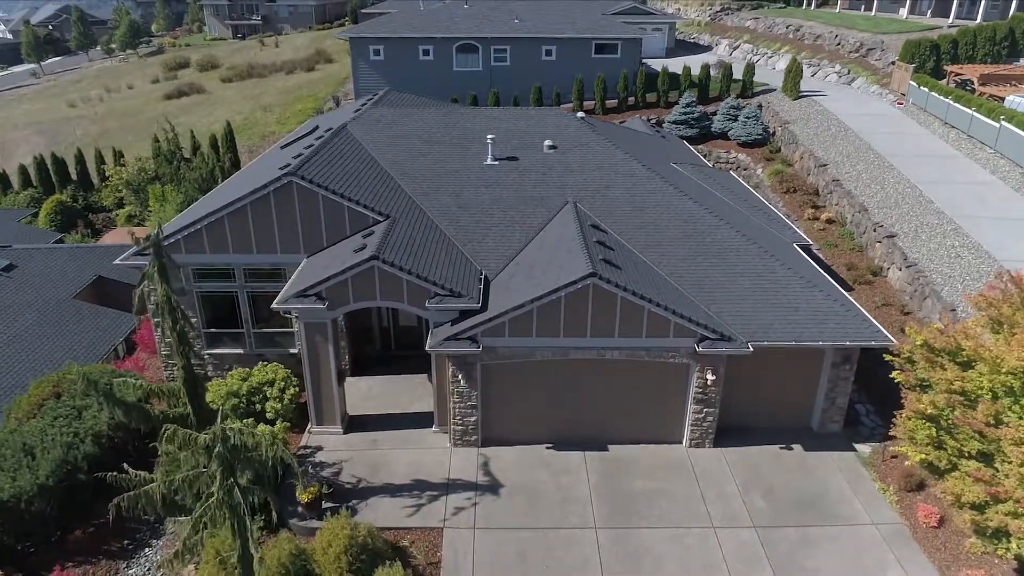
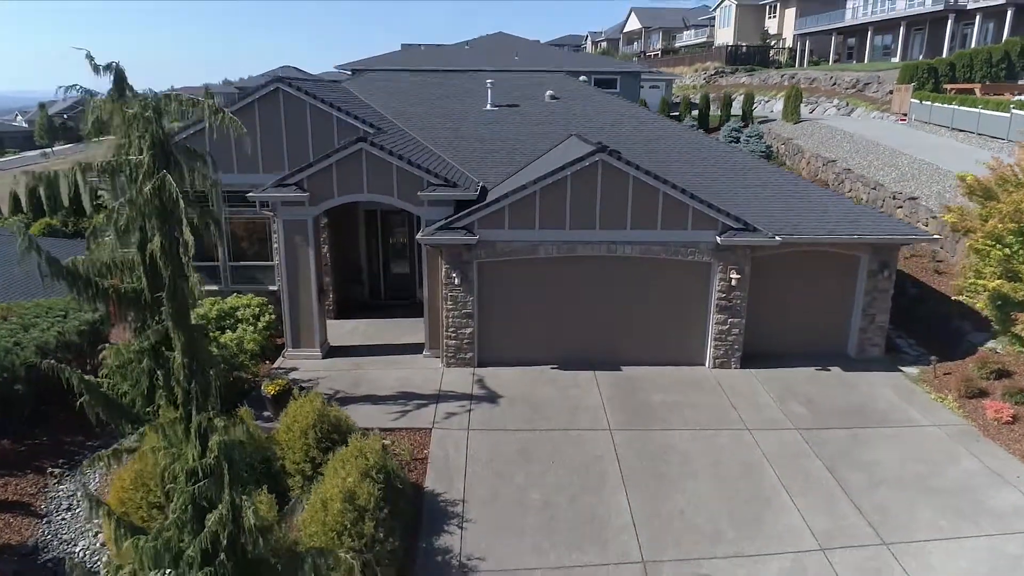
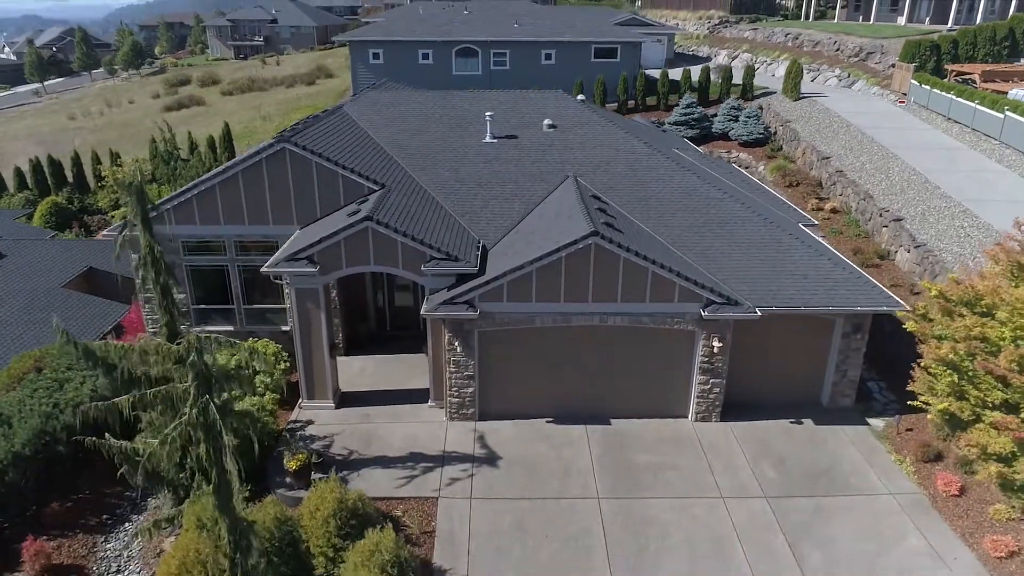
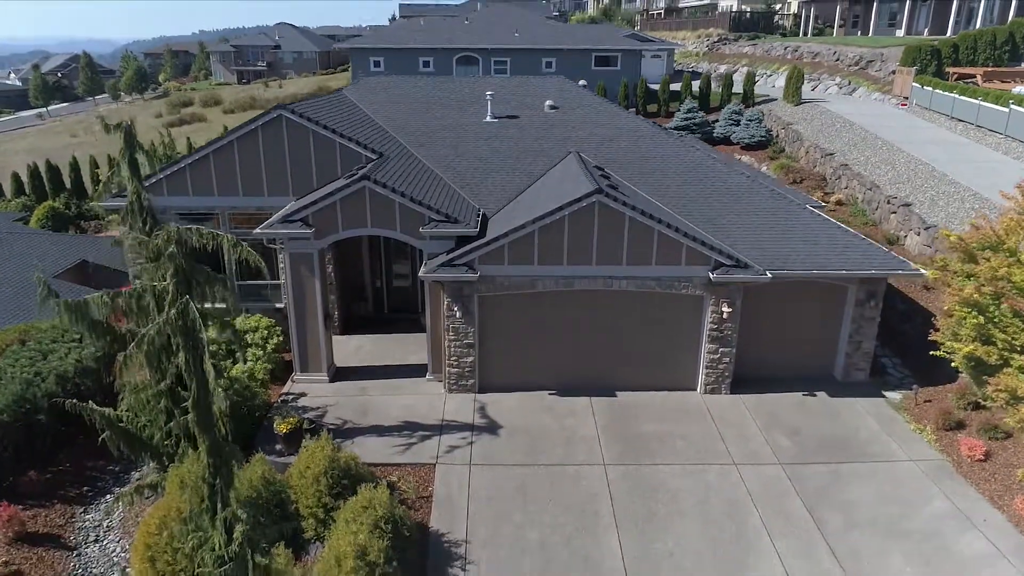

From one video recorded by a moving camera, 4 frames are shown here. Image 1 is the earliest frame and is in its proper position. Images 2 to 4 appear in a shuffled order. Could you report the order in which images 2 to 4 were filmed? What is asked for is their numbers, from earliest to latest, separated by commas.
3, 4, 2
